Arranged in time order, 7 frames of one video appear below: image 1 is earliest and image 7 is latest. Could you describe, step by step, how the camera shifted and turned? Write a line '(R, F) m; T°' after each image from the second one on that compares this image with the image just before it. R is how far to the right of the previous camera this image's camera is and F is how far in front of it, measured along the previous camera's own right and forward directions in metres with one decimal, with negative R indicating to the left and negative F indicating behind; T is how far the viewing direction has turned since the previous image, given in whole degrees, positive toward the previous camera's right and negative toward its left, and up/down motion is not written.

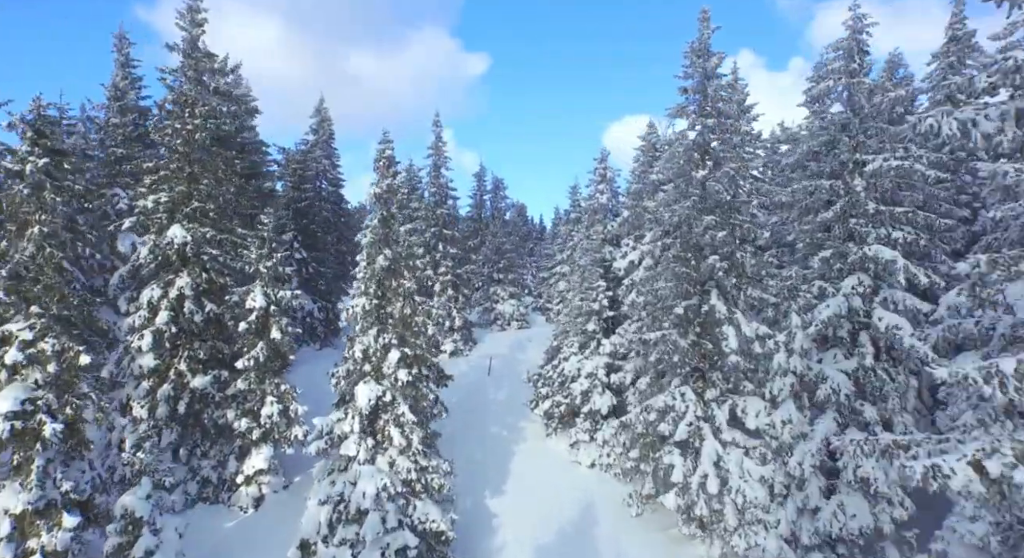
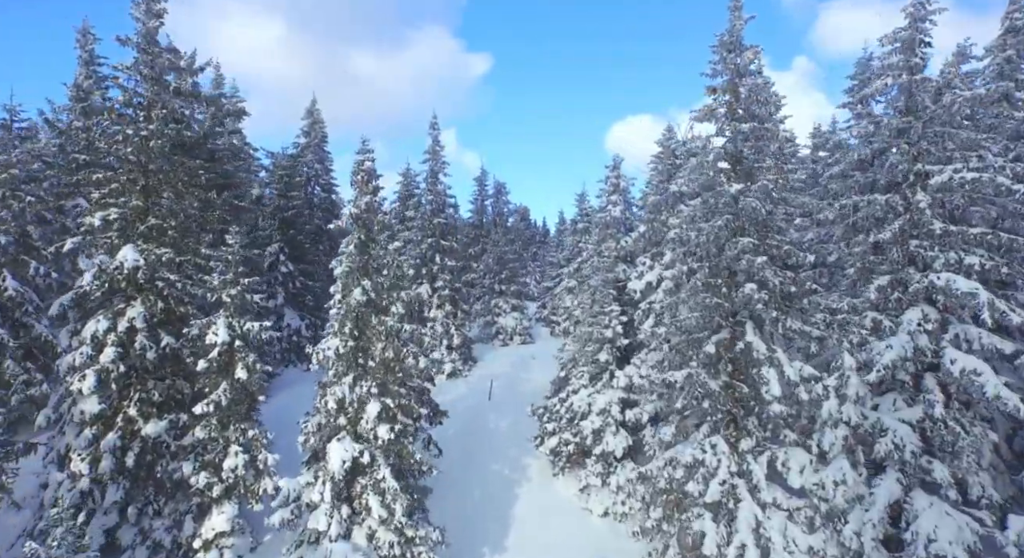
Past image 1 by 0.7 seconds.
(0.0, +2.8) m; 0°
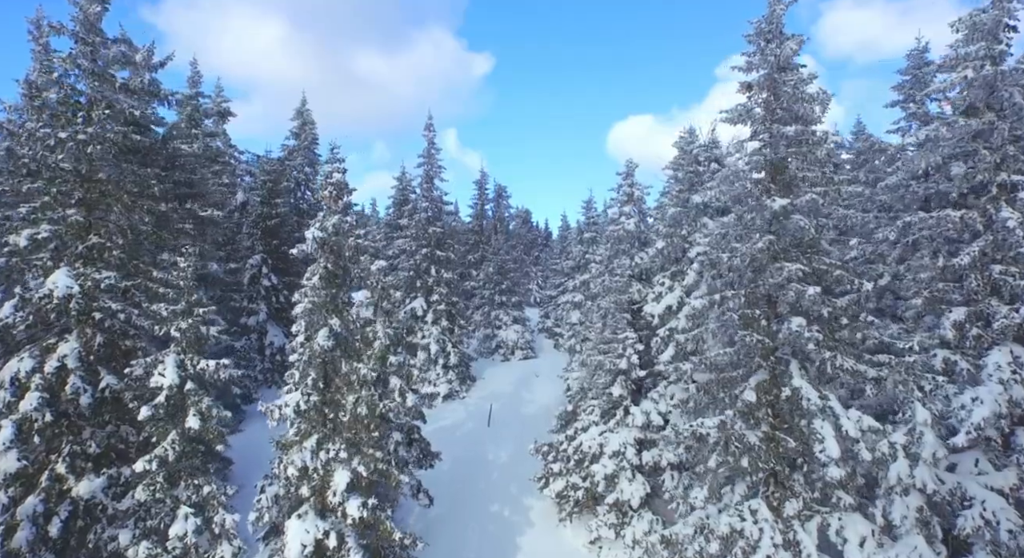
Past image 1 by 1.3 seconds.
(0.0, +2.8) m; 0°
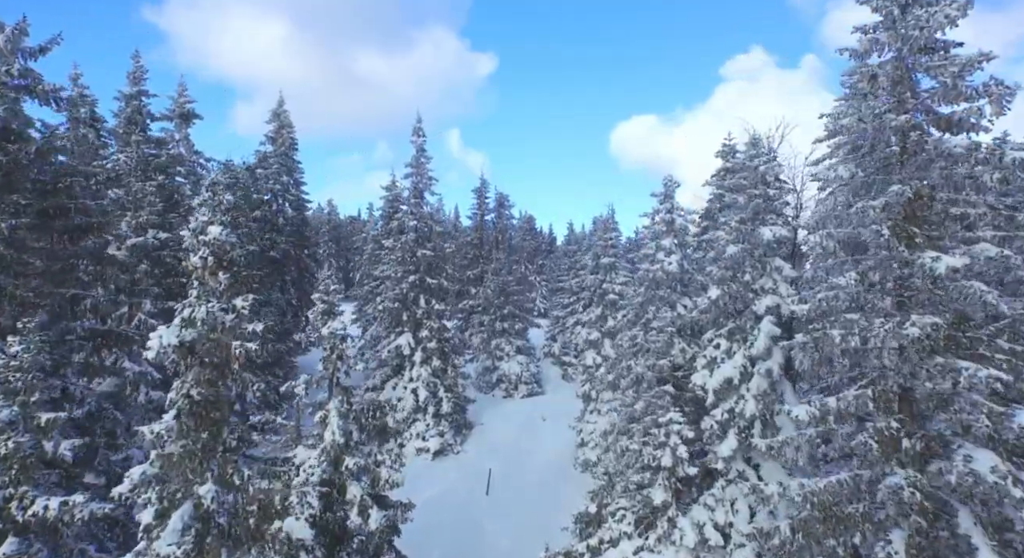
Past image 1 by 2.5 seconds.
(0.0, +5.5) m; 0°
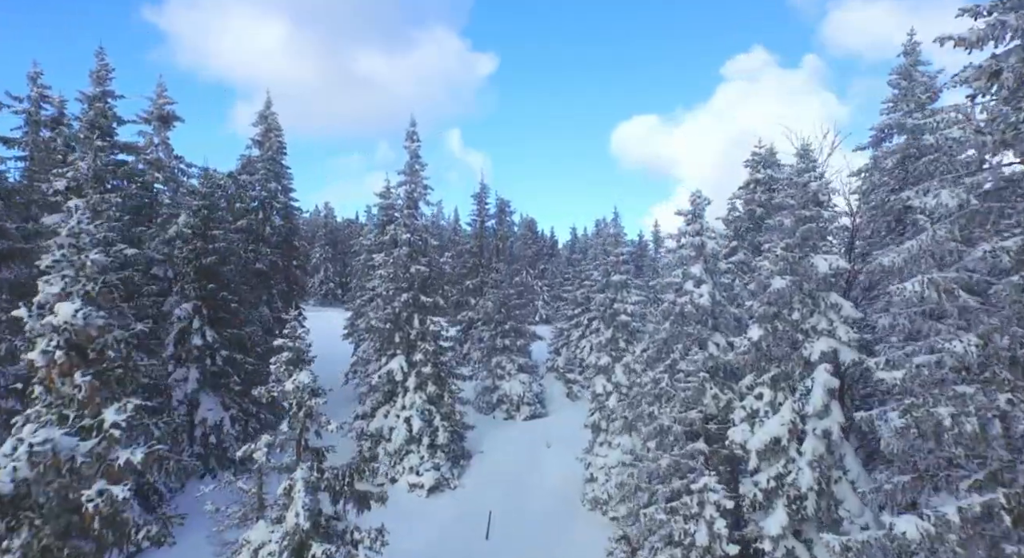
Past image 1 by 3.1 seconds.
(-0.1, +2.6) m; 0°
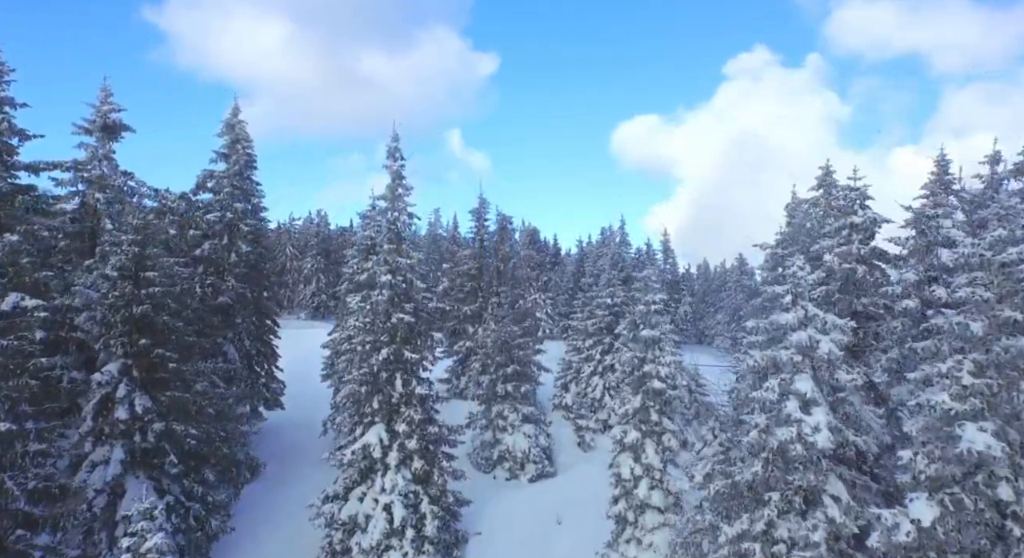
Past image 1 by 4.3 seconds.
(-0.1, +5.4) m; 0°
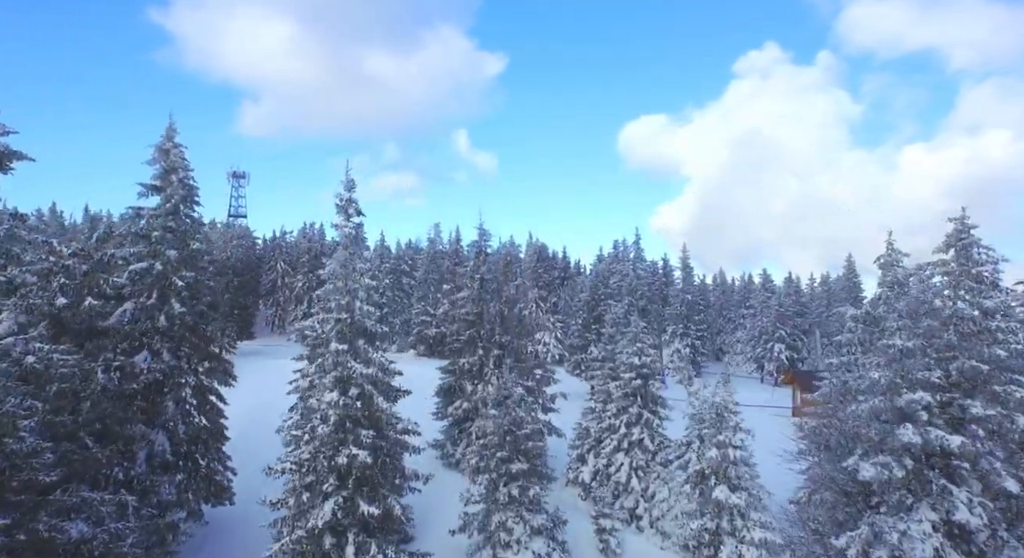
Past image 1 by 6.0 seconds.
(0.0, +7.6) m; 0°
